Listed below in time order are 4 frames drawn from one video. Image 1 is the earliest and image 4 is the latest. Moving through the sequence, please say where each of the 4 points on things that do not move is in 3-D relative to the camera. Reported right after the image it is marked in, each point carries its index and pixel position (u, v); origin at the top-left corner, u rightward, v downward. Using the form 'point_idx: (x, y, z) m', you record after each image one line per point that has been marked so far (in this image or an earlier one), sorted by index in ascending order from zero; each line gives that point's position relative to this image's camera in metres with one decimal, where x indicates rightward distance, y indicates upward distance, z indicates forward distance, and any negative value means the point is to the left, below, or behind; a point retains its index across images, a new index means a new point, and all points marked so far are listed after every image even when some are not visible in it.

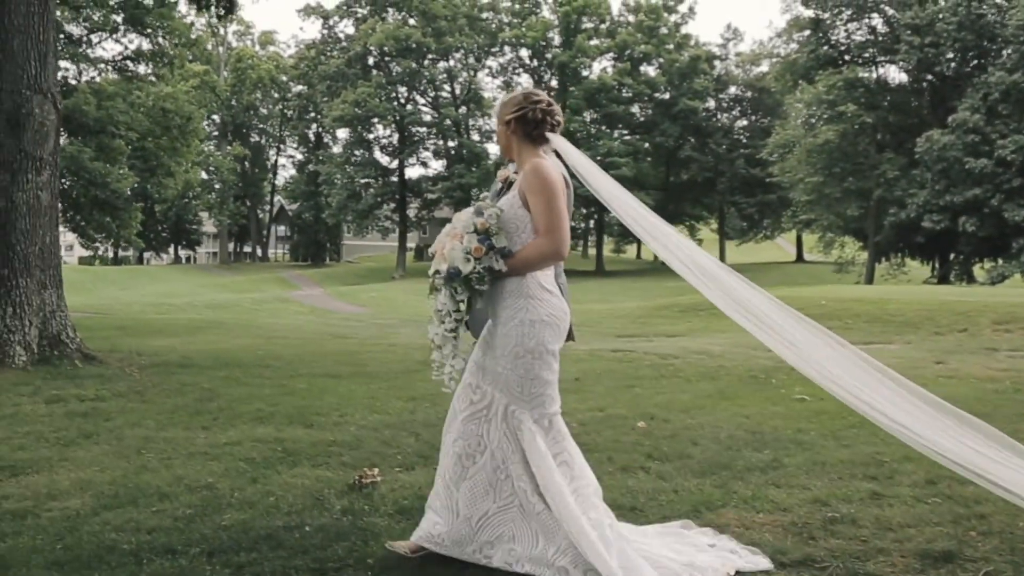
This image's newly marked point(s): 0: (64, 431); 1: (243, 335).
0: (-4.3, -1.4, +8.2) m
1: (-4.8, -0.8, +15.3) m
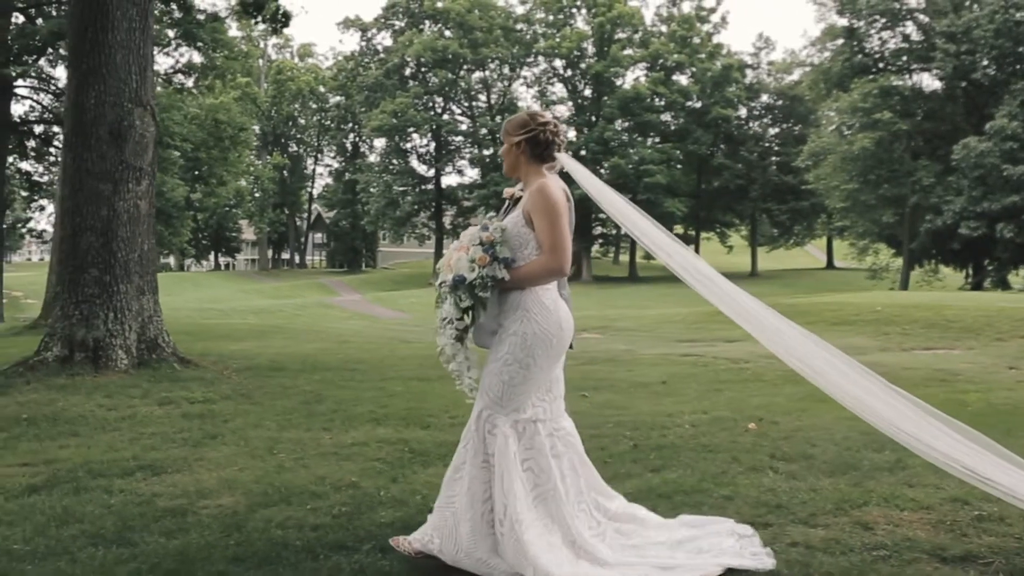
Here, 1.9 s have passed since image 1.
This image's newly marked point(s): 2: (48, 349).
0: (-3.2, -1.4, +8.4) m
1: (-3.6, -0.9, +15.5) m
2: (-5.6, -0.7, +10.5) m
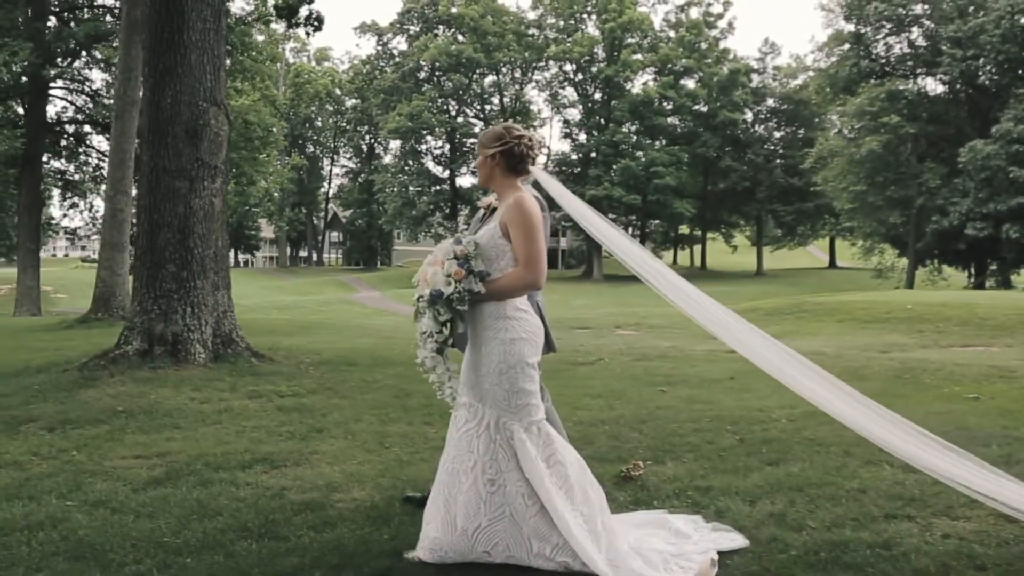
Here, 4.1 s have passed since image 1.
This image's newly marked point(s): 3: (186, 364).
0: (-2.2, -1.4, +8.4) m
1: (-2.9, -0.9, +15.5) m
2: (-4.7, -0.7, +10.4) m
3: (-4.0, -0.9, +10.3) m
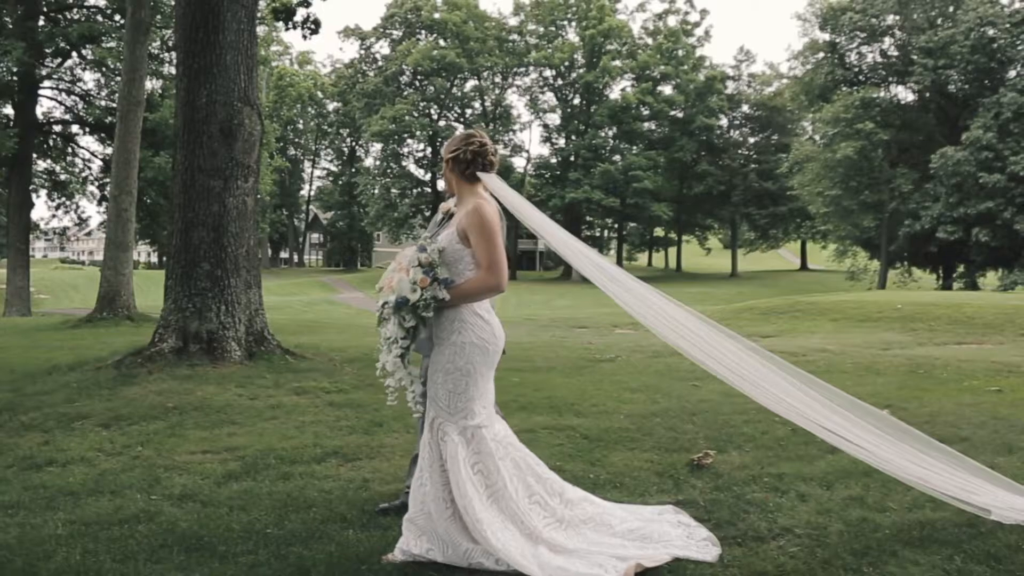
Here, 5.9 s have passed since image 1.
0: (-1.6, -1.3, +8.4) m
1: (-2.7, -0.9, +15.5) m
2: (-4.2, -0.6, +10.3) m
3: (-3.5, -0.9, +10.3) m
